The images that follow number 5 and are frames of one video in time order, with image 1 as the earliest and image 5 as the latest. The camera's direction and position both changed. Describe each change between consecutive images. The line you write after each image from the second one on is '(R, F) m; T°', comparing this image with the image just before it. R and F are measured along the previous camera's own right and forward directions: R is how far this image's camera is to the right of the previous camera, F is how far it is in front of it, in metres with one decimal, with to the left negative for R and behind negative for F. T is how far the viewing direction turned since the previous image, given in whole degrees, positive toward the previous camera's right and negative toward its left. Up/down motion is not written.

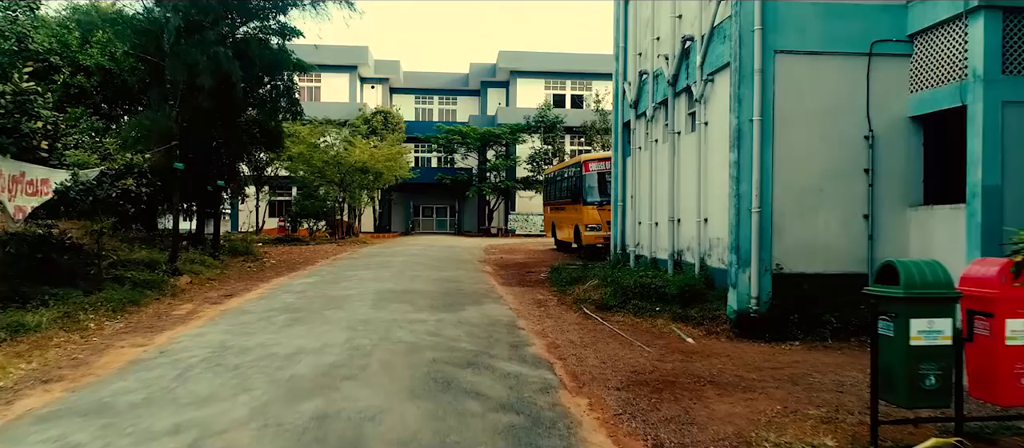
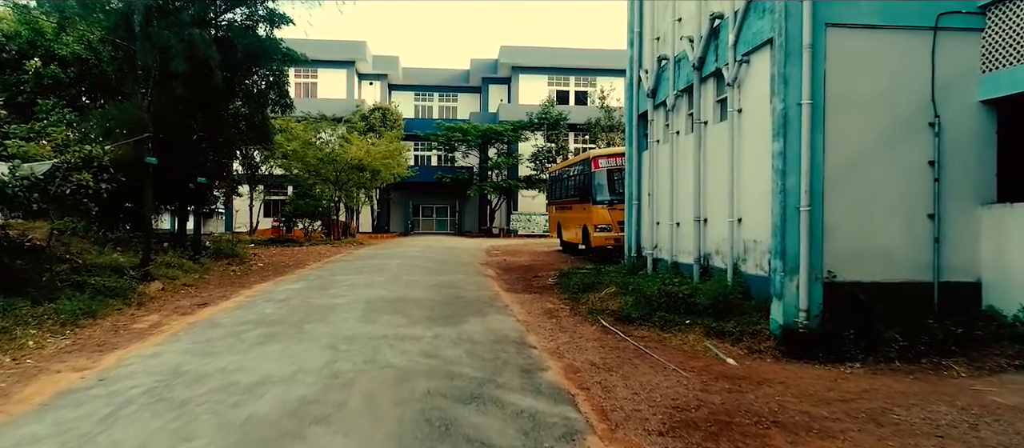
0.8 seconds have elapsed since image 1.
(-0.2, +1.3) m; 0°
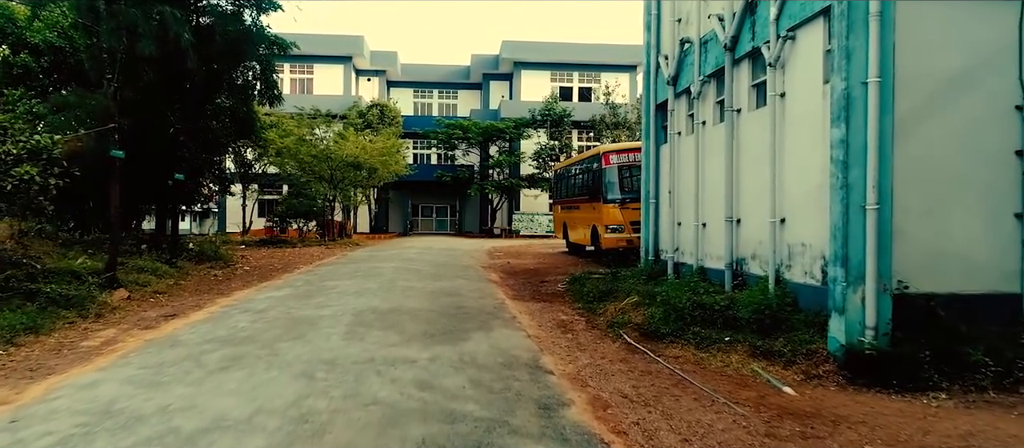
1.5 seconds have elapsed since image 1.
(-0.2, +1.3) m; 0°
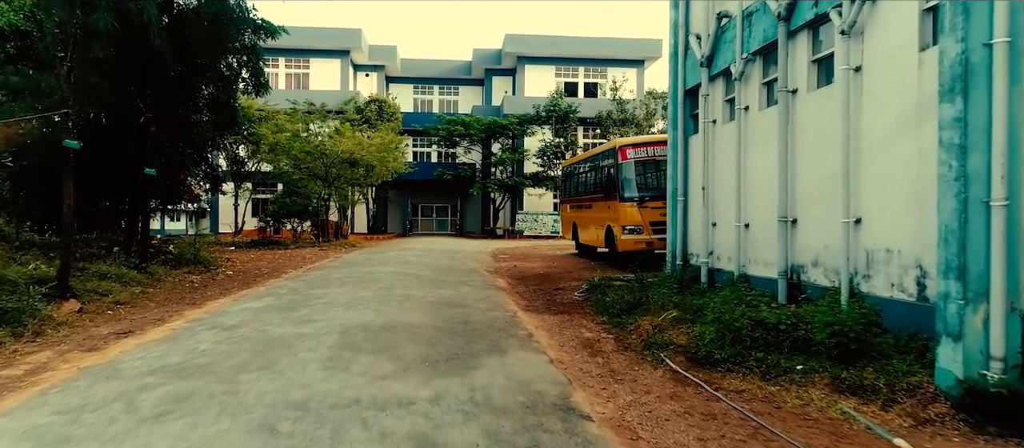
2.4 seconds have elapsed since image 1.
(-0.3, +1.5) m; 0°
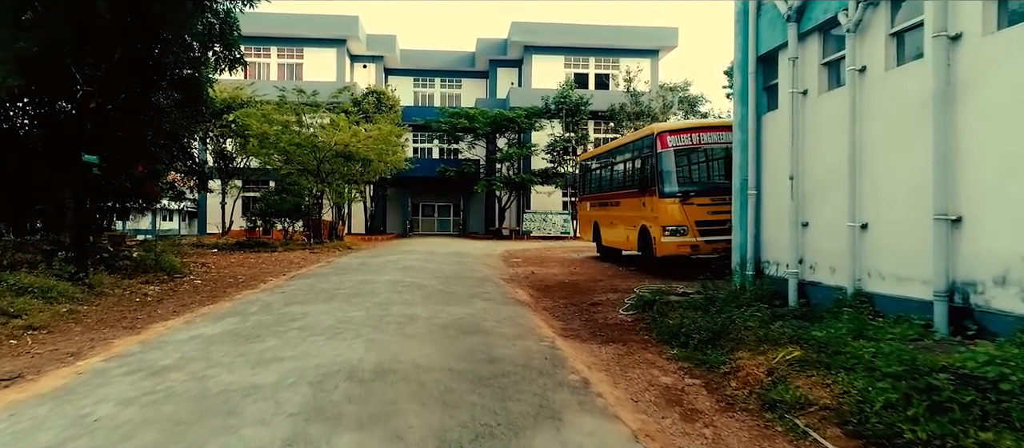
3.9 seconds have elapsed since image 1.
(-0.6, +2.5) m; 0°
